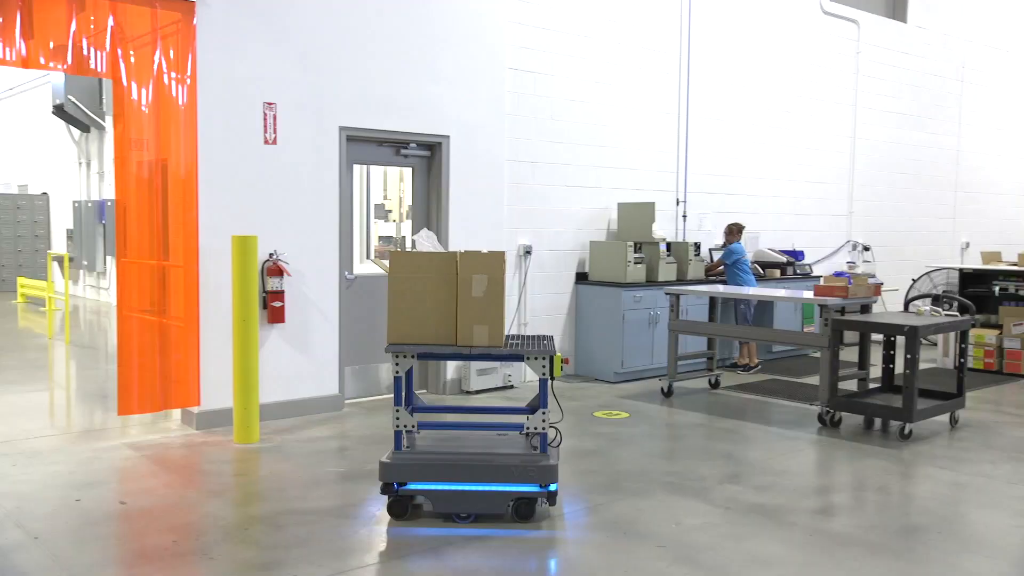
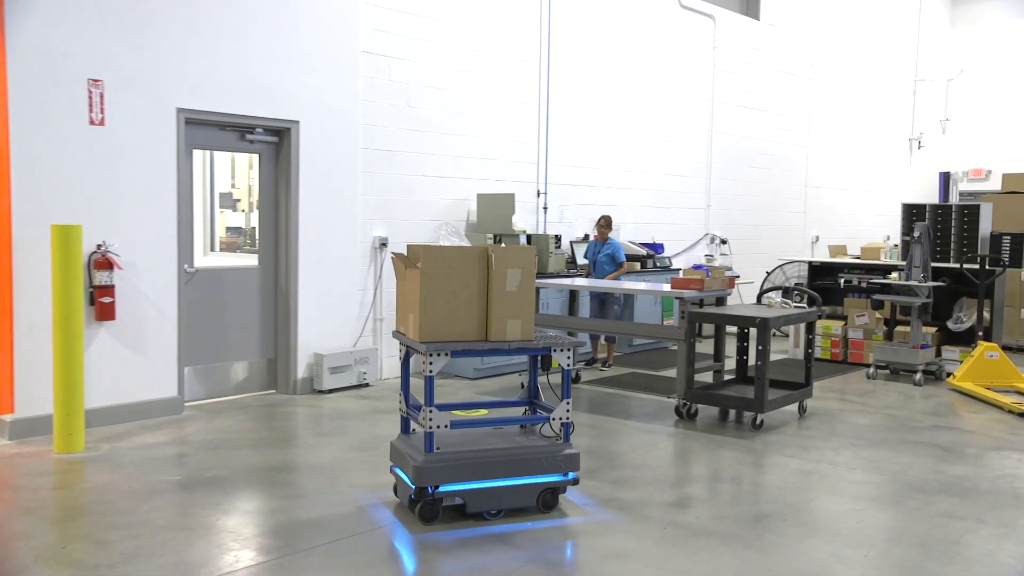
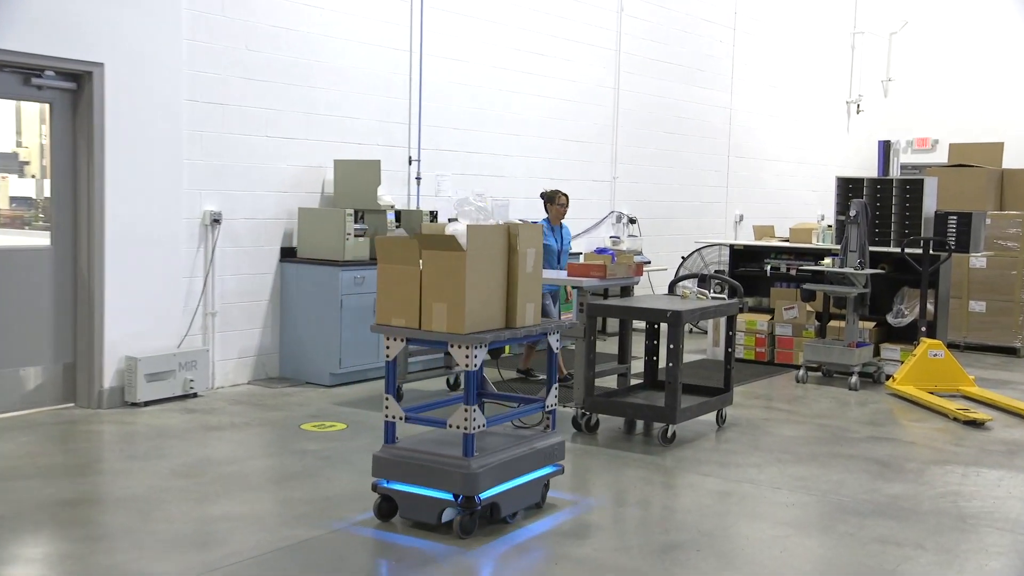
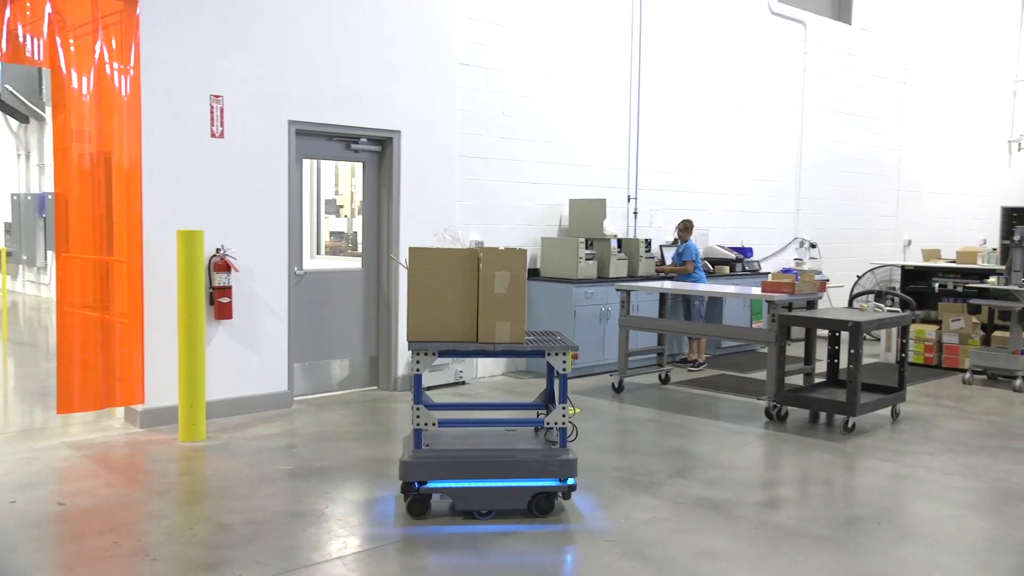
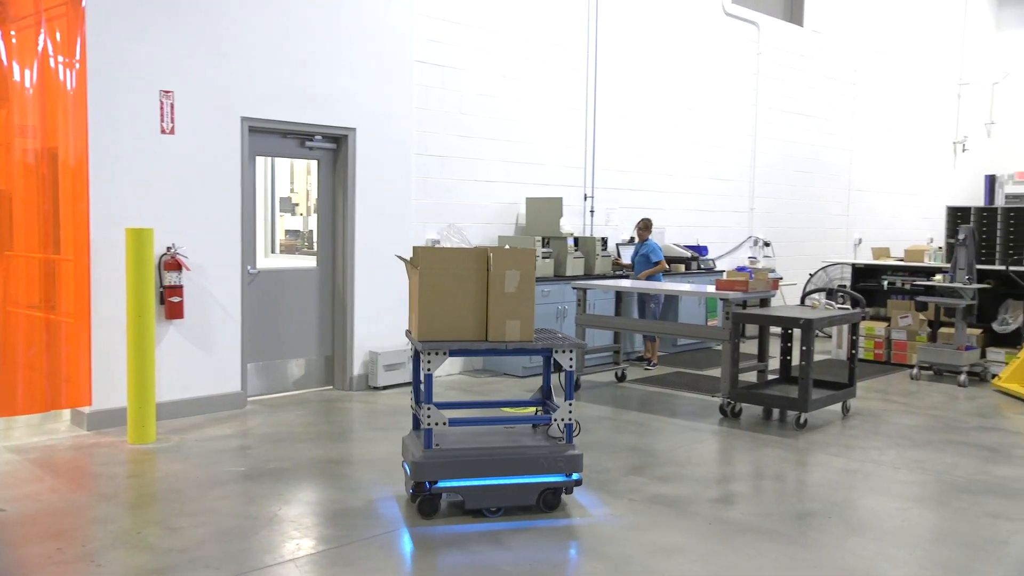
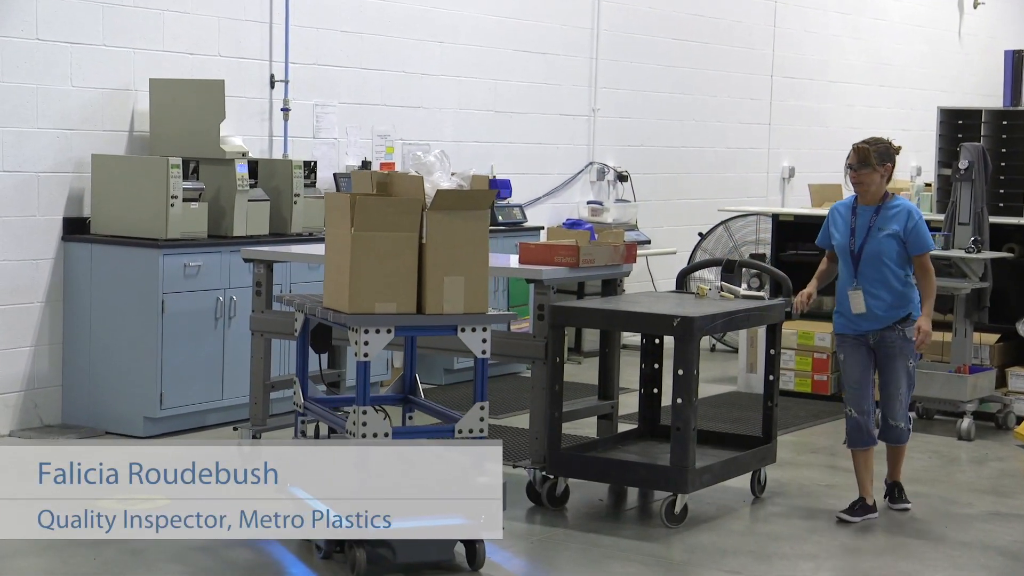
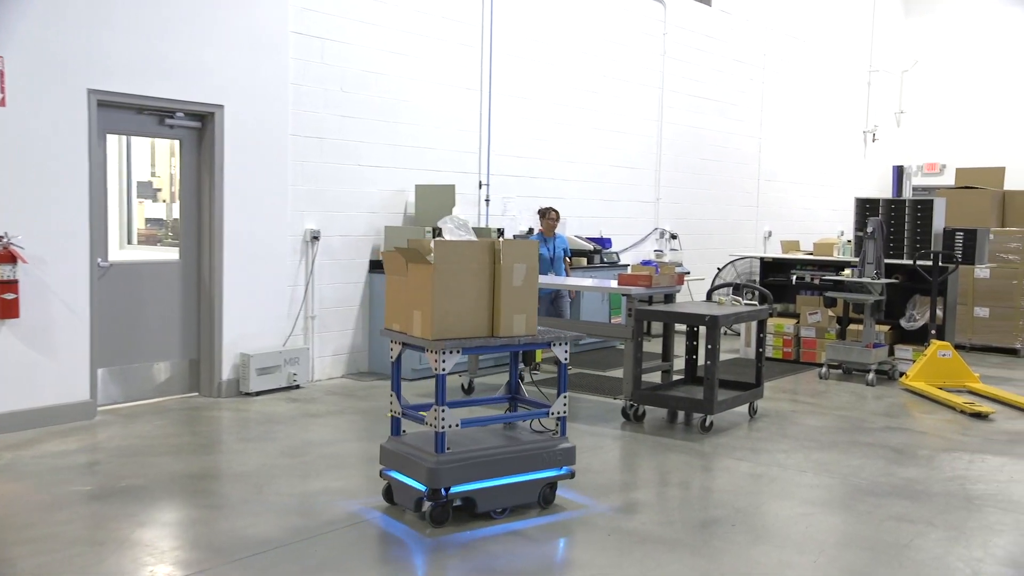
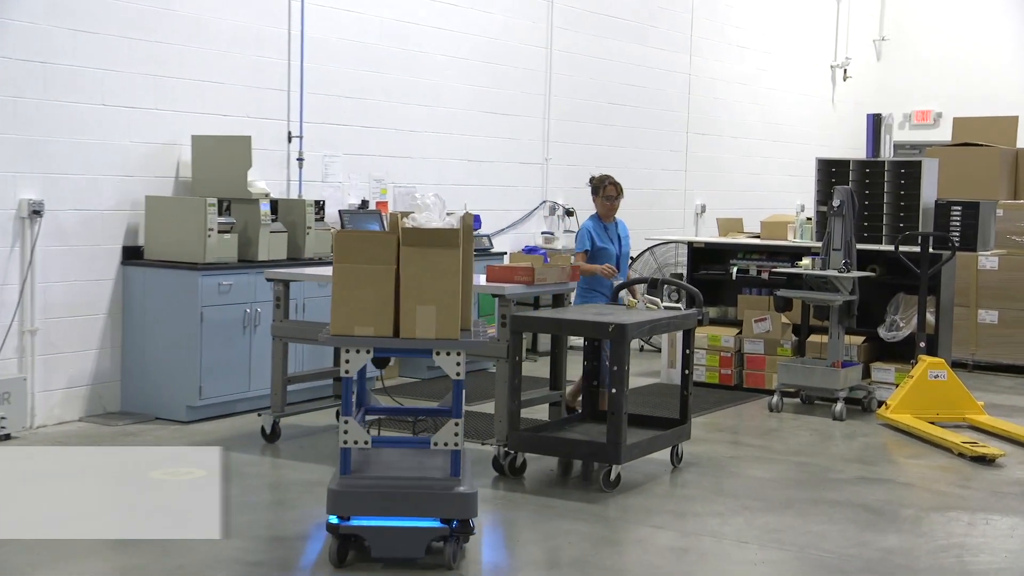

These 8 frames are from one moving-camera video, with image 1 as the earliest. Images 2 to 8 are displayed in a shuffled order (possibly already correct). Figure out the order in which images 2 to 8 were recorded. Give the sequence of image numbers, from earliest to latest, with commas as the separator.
4, 5, 2, 7, 3, 8, 6
